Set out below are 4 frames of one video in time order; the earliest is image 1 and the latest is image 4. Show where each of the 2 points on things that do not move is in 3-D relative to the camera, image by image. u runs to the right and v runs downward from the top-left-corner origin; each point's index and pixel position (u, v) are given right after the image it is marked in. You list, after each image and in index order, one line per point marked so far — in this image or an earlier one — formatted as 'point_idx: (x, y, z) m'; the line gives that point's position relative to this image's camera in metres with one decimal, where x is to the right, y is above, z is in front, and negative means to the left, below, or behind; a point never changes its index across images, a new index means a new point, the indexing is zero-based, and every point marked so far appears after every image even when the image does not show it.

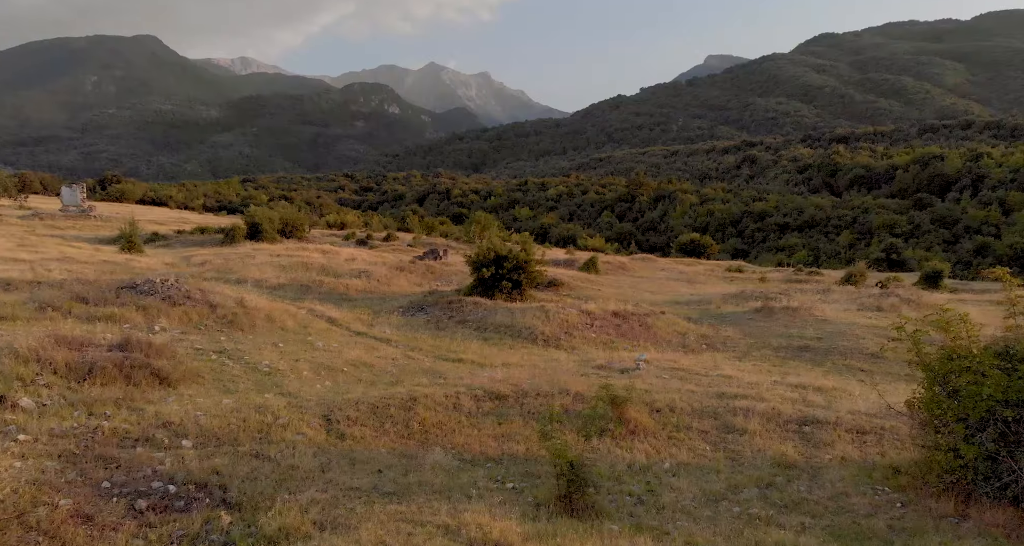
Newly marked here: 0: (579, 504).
0: (+0.6, -1.9, +6.3) m
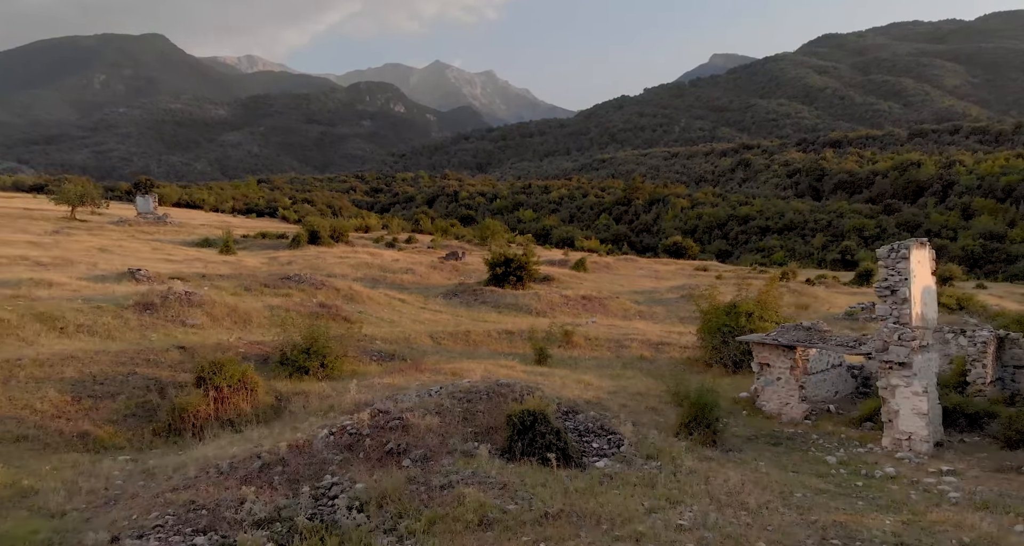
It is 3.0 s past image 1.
0: (+0.7, -1.9, +15.9) m
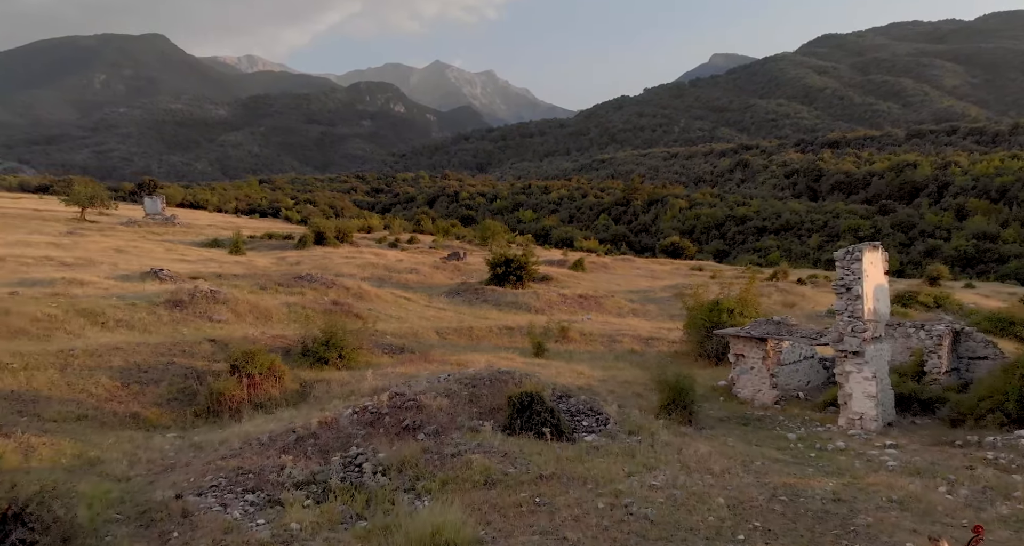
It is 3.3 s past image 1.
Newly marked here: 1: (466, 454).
0: (+0.7, -1.9, +17.2) m
1: (-0.6, -2.2, +9.4) m
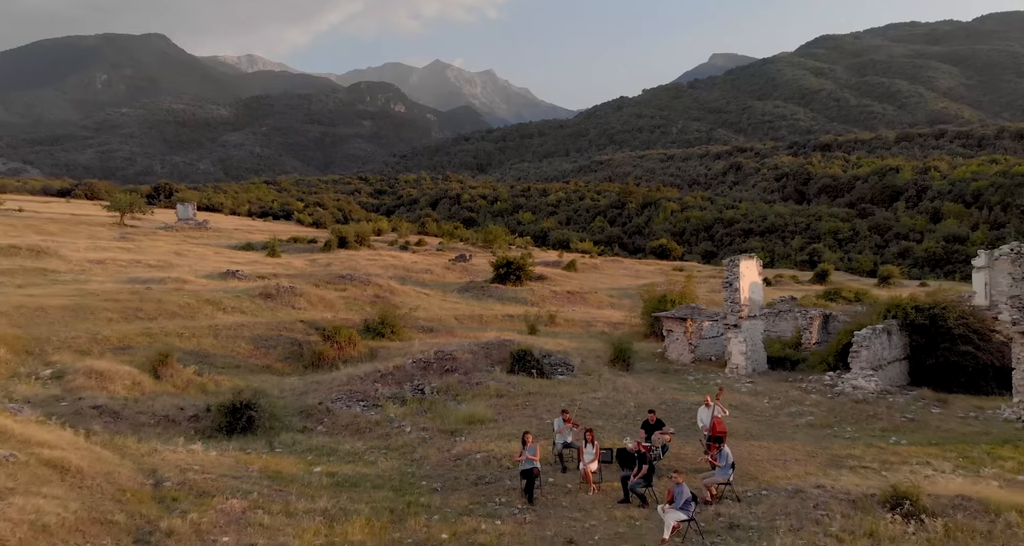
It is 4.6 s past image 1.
0: (+0.7, -1.9, +23.5) m
1: (-0.6, -2.3, +15.7) m
